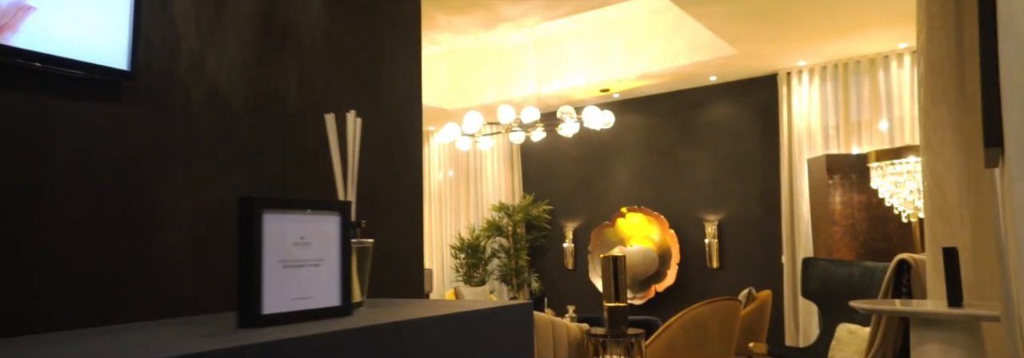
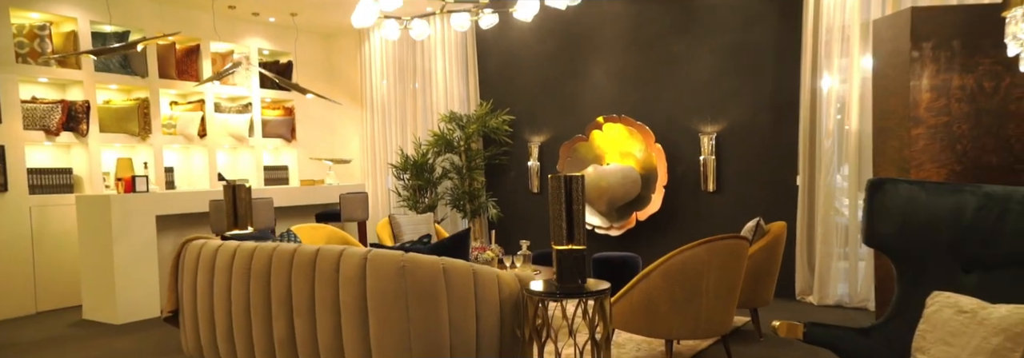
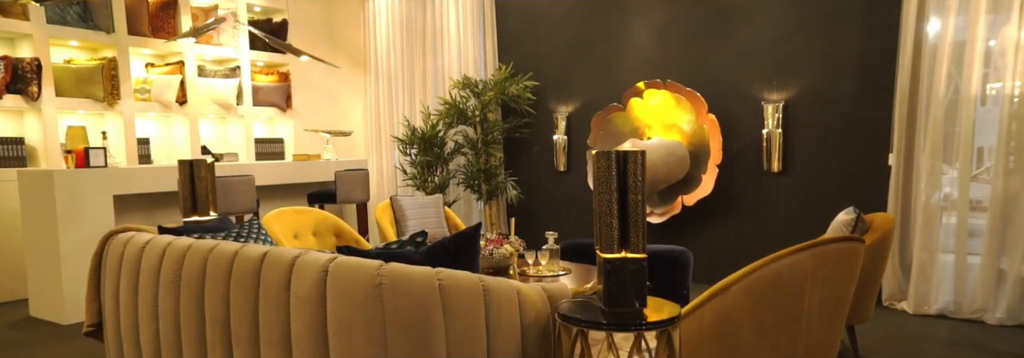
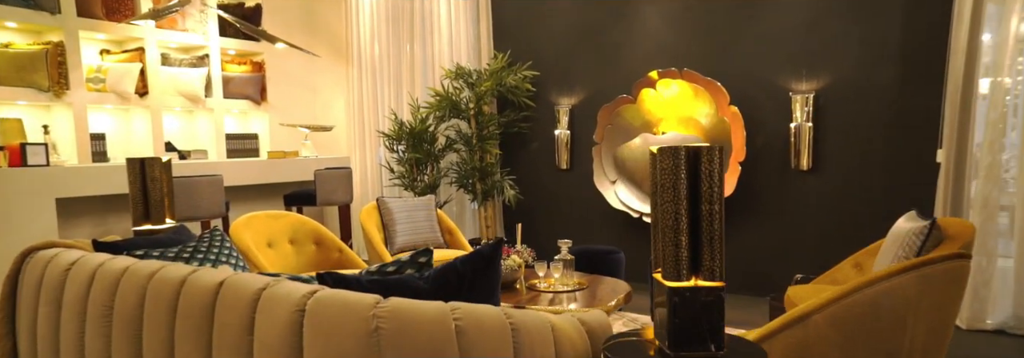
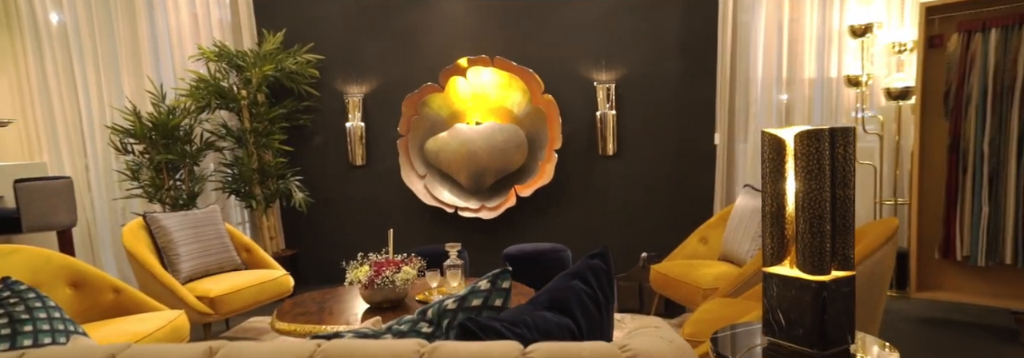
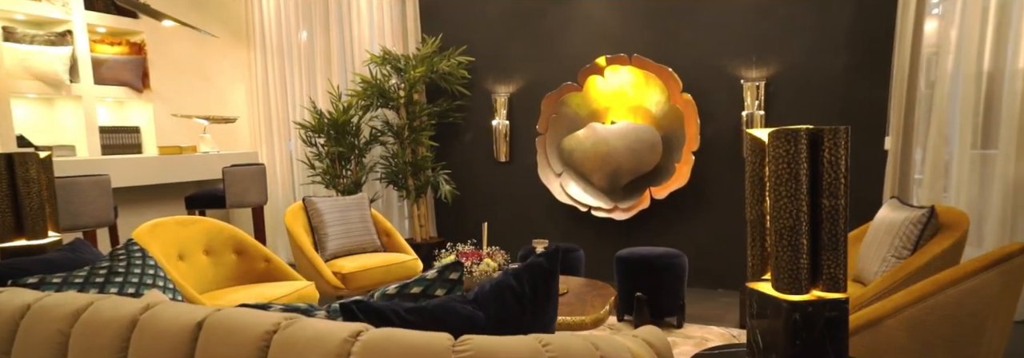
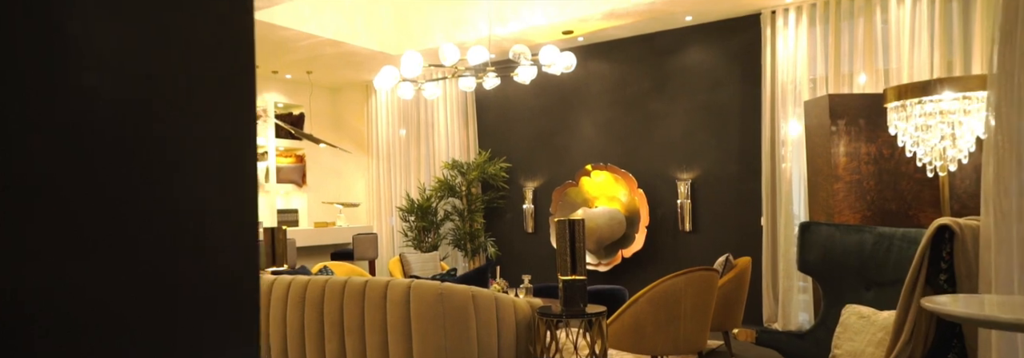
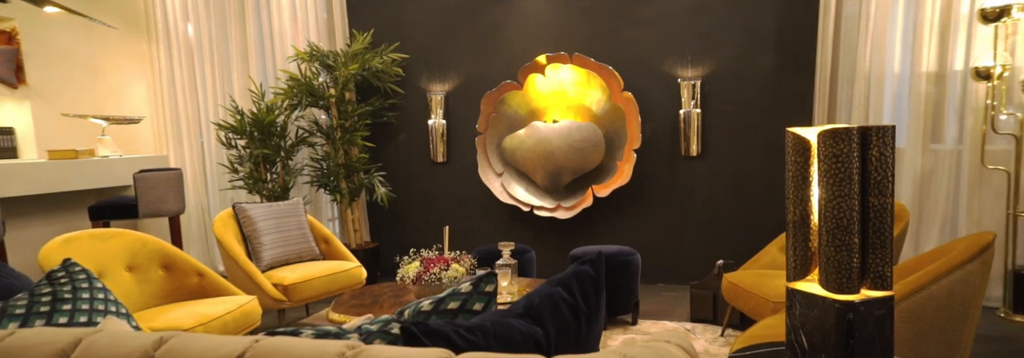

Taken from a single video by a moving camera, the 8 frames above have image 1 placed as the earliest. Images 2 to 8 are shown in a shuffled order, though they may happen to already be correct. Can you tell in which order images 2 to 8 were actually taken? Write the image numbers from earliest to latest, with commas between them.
7, 2, 3, 4, 6, 8, 5
